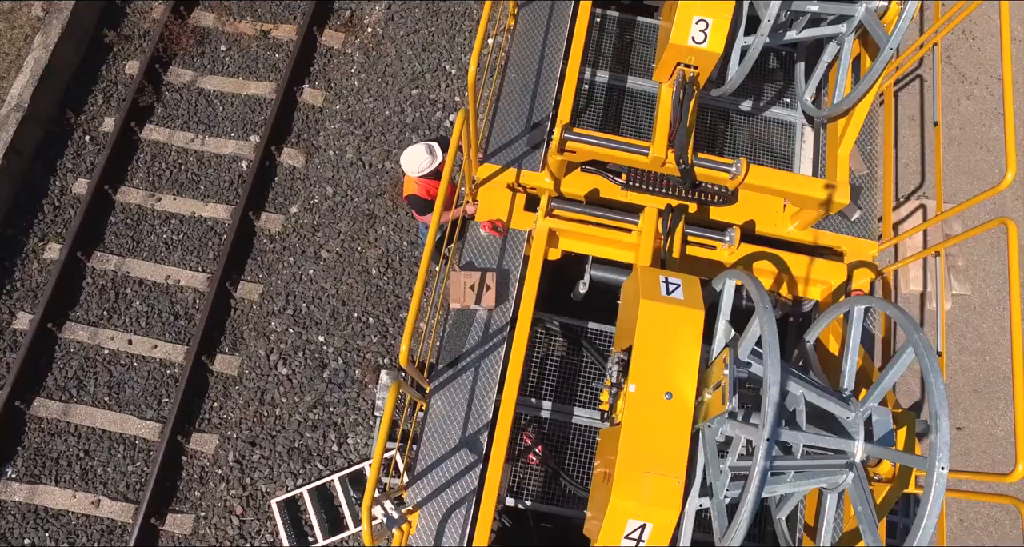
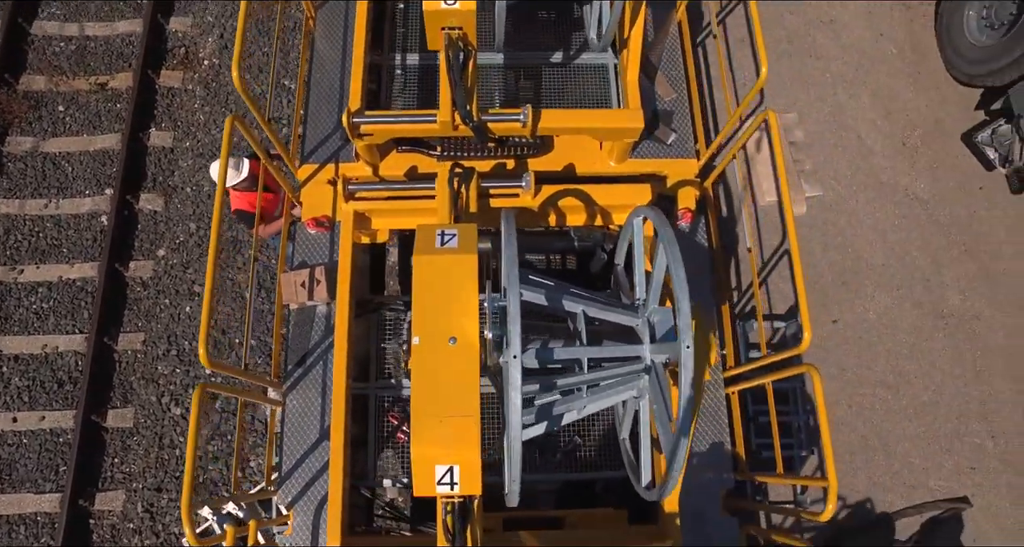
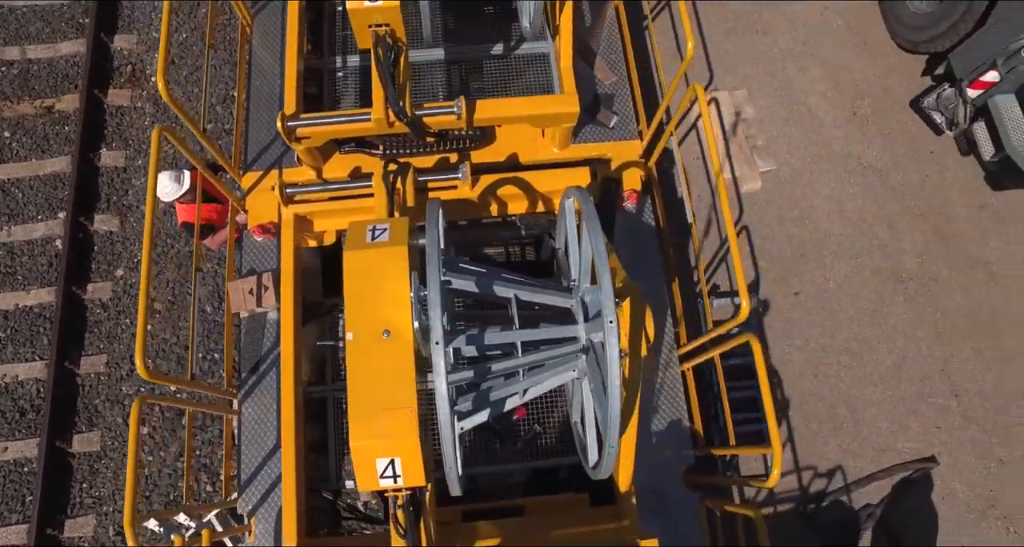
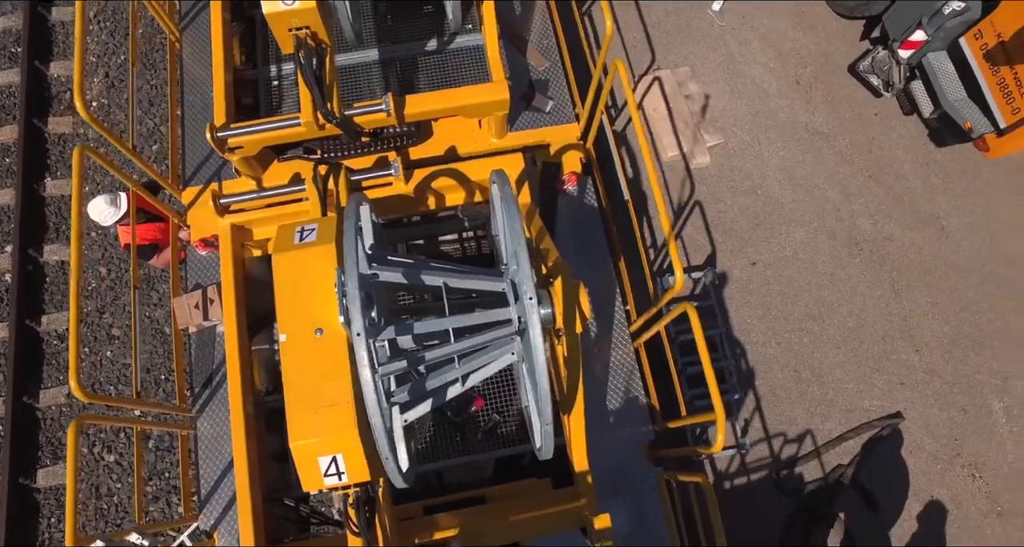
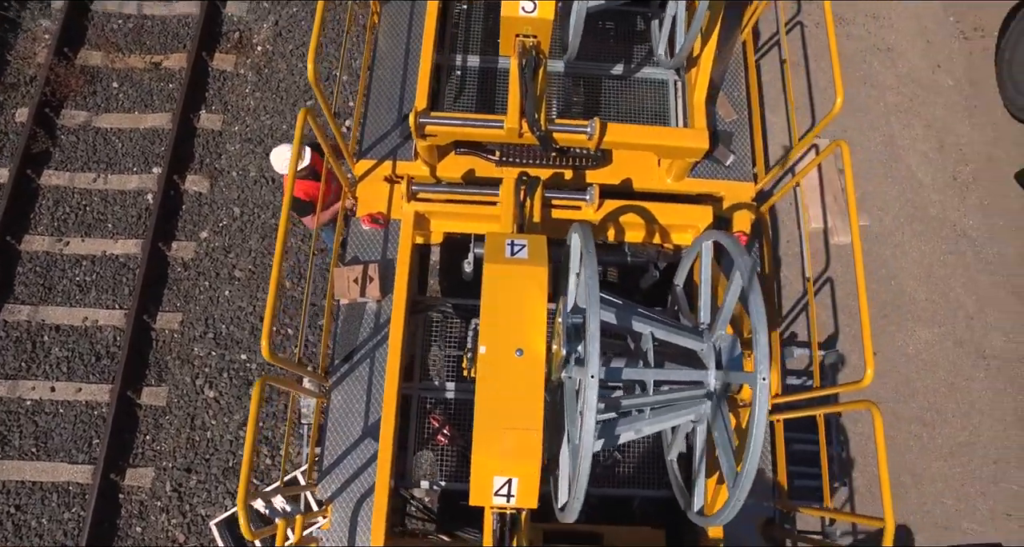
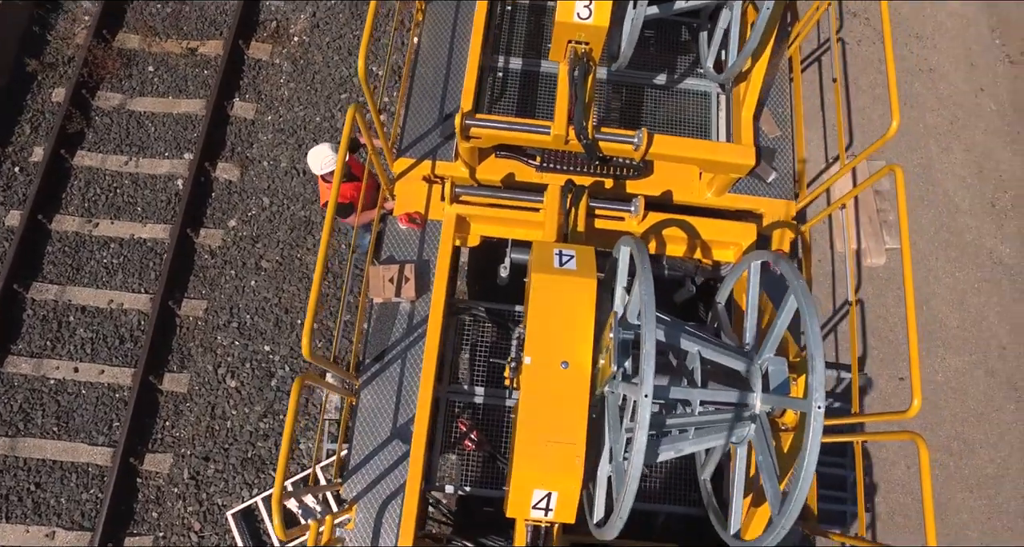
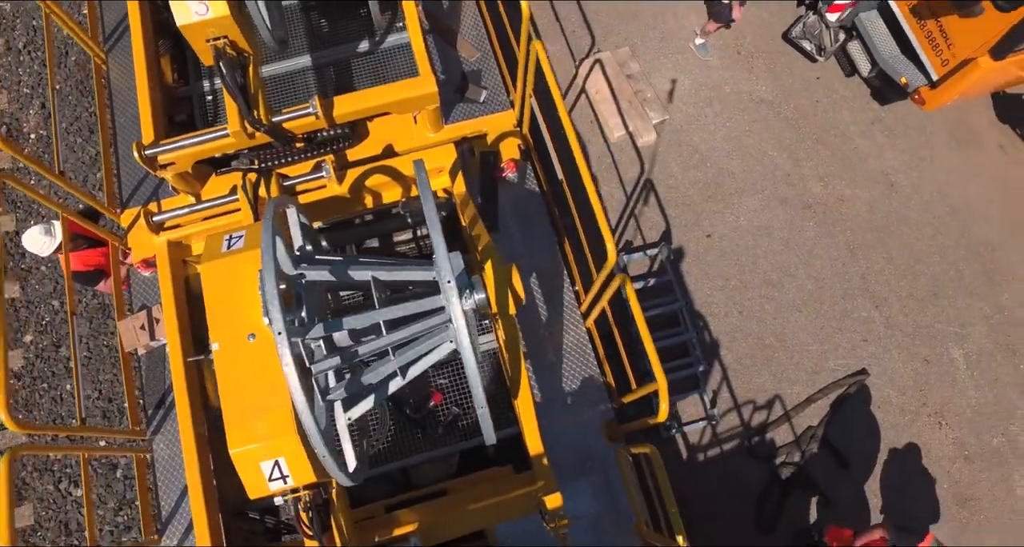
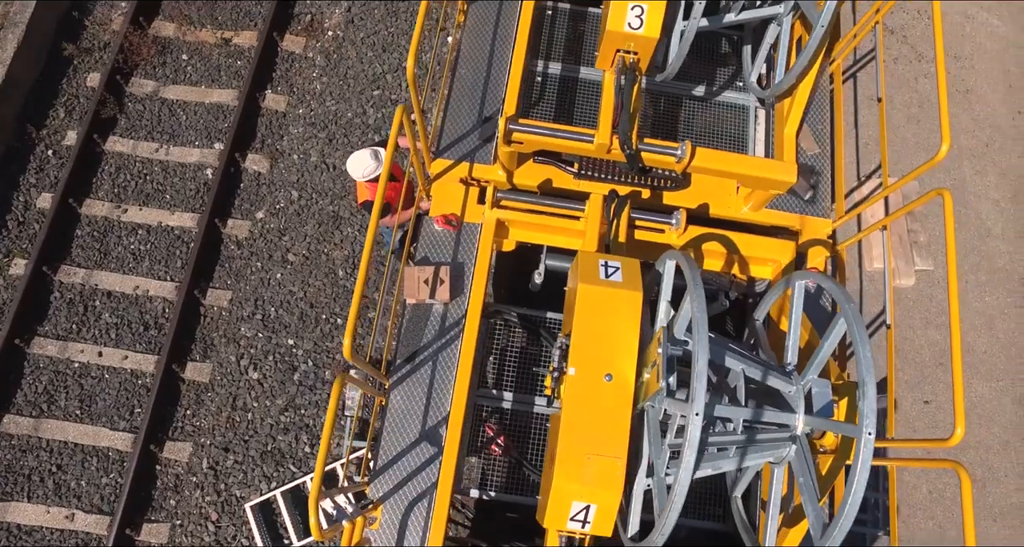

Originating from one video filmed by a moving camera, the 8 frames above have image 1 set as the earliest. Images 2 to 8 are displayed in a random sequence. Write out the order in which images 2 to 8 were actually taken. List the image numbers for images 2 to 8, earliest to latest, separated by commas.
8, 6, 5, 2, 3, 4, 7
